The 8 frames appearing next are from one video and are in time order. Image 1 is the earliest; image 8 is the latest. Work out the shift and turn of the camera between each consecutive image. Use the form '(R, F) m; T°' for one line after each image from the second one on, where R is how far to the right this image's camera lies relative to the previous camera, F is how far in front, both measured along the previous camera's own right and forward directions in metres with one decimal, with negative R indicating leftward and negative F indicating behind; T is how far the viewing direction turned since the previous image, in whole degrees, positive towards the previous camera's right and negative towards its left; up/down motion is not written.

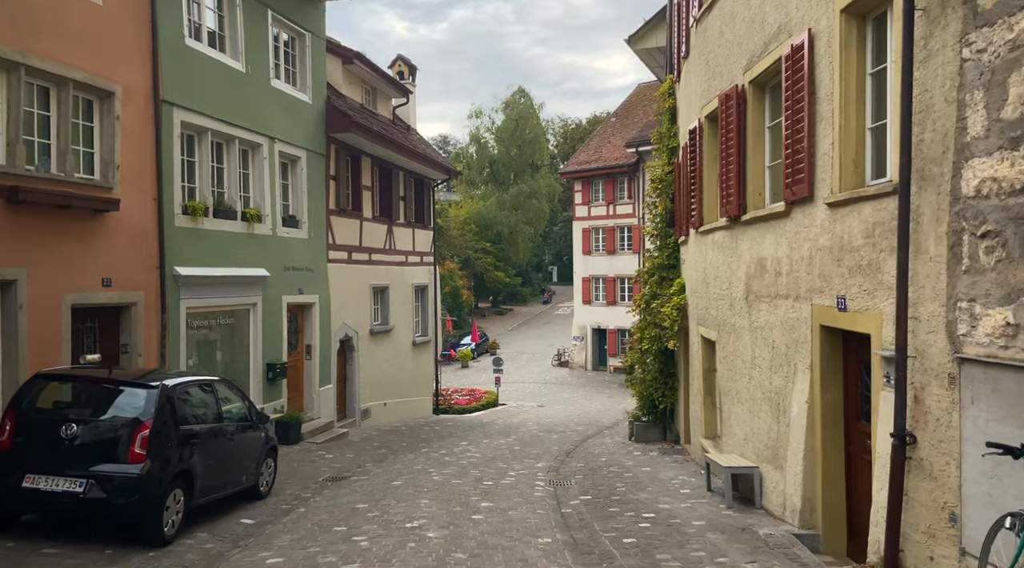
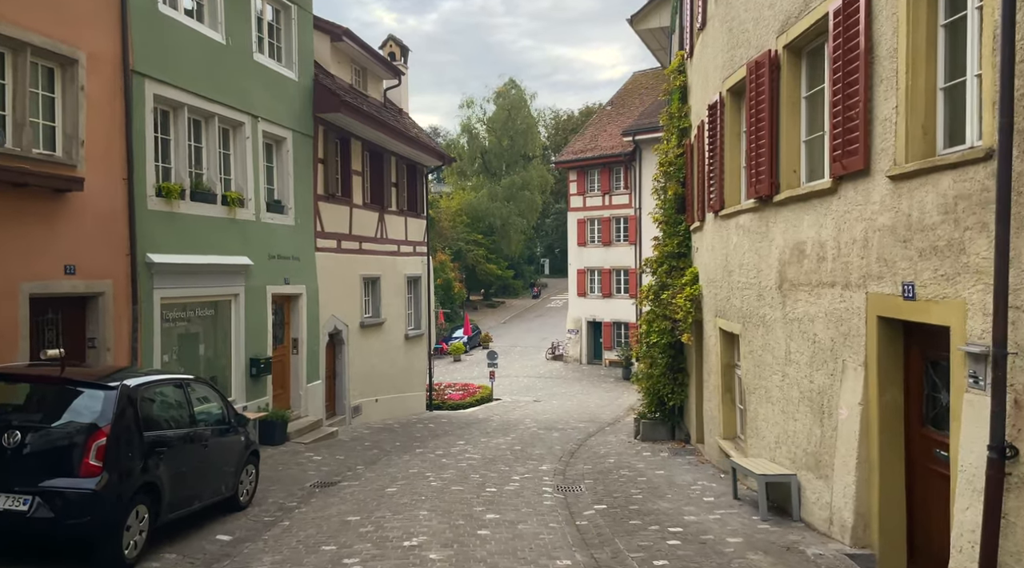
(-0.2, +0.8) m; +1°
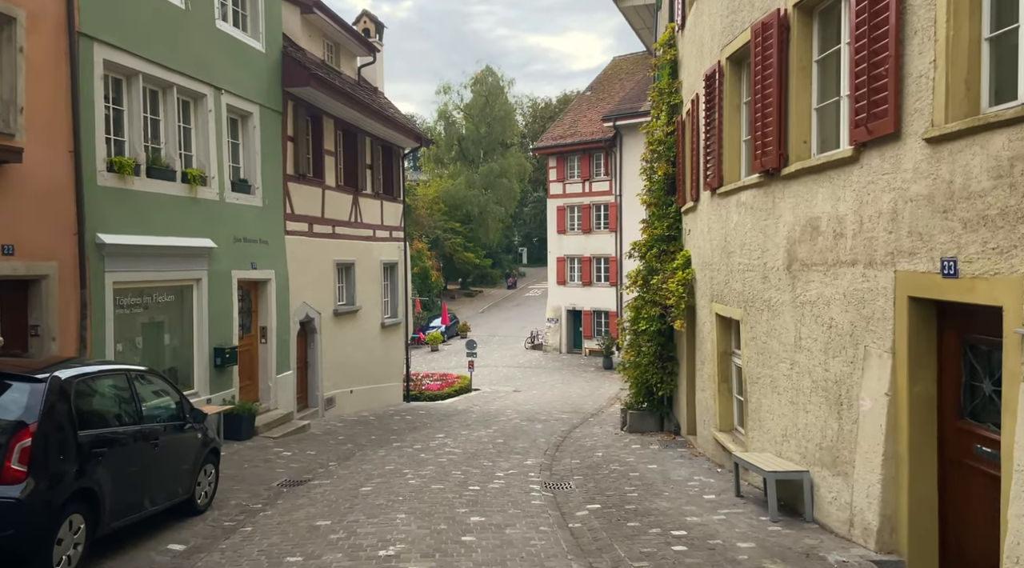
(-0.1, +0.6) m; +2°
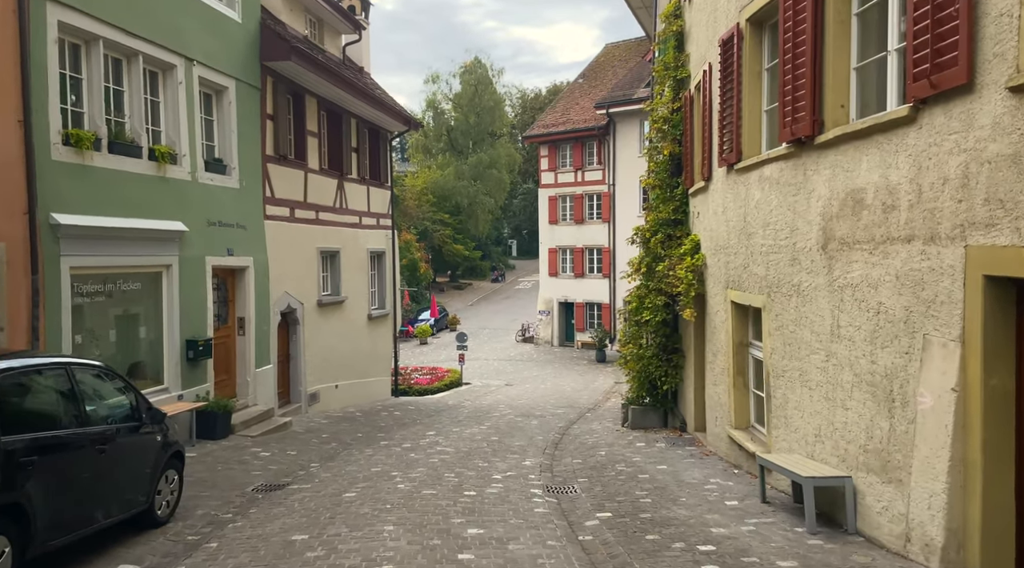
(-0.1, +0.8) m; +1°
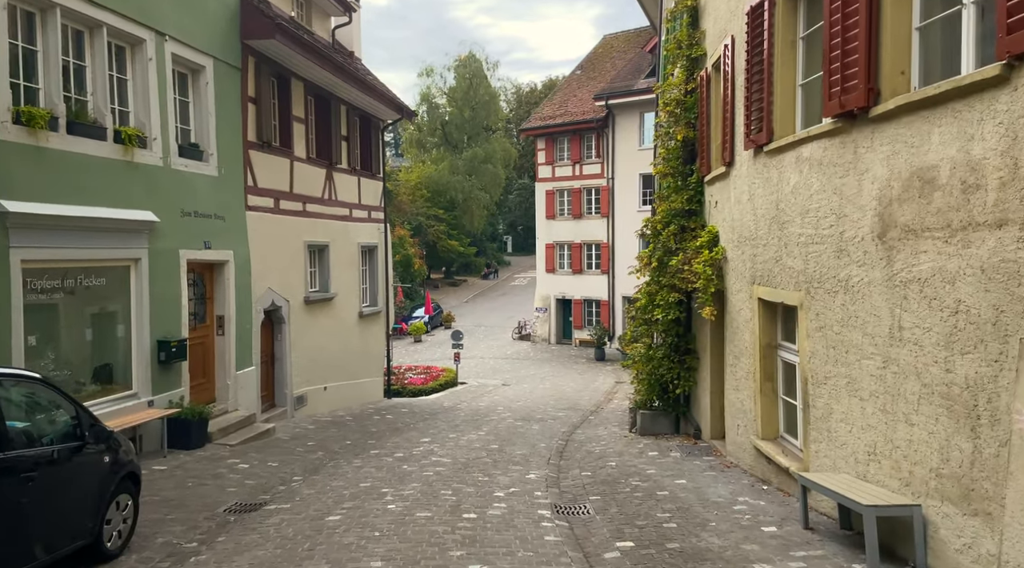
(-0.1, +0.8) m; 0°
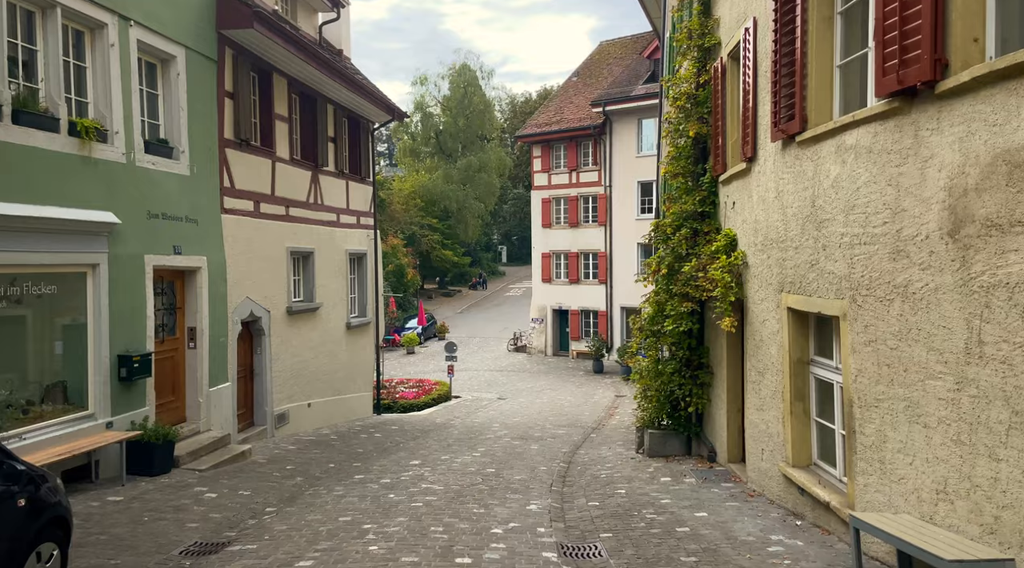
(0.0, +0.8) m; 0°
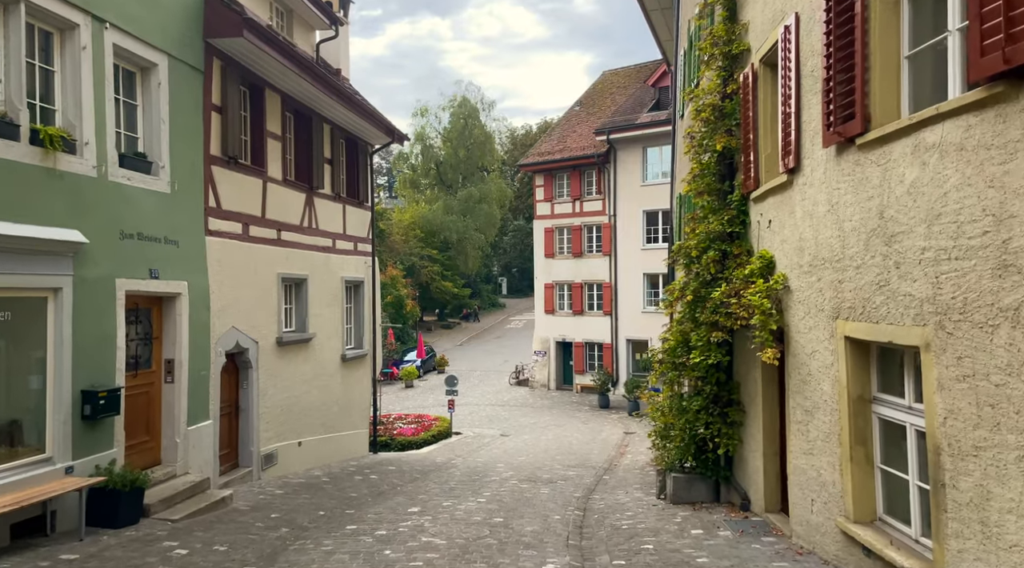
(-0.1, +0.9) m; 0°
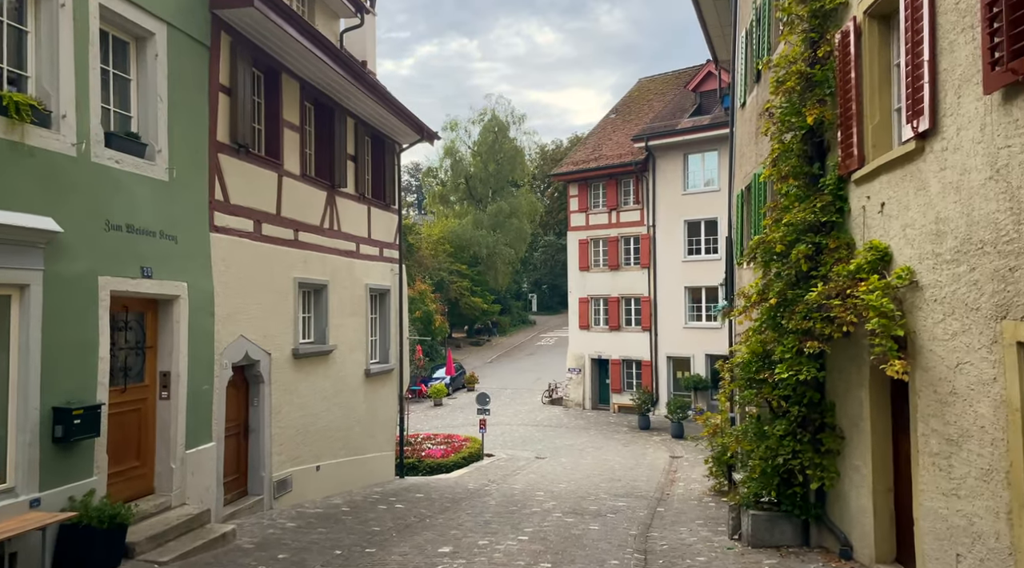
(-0.2, +1.3) m; -2°
